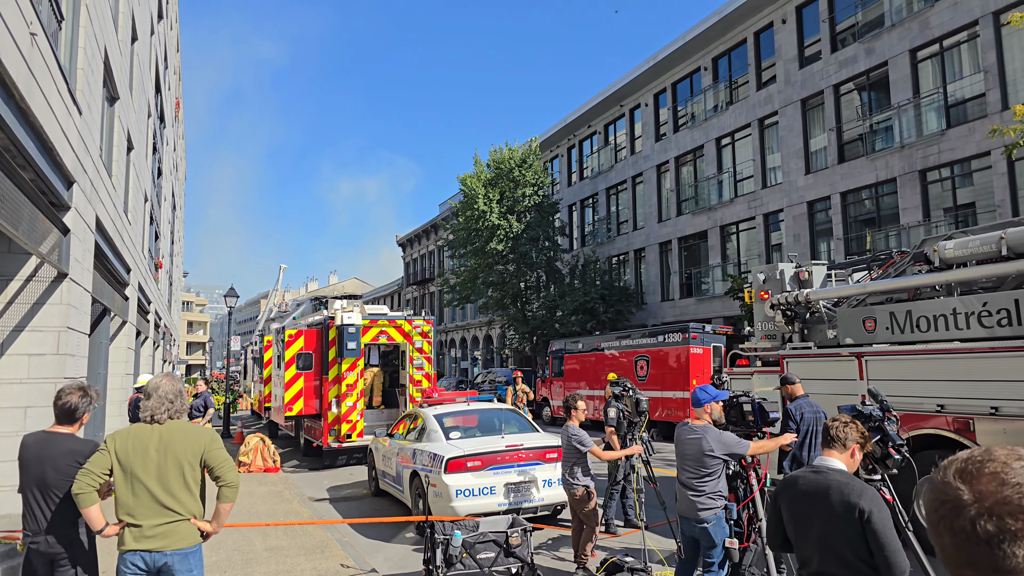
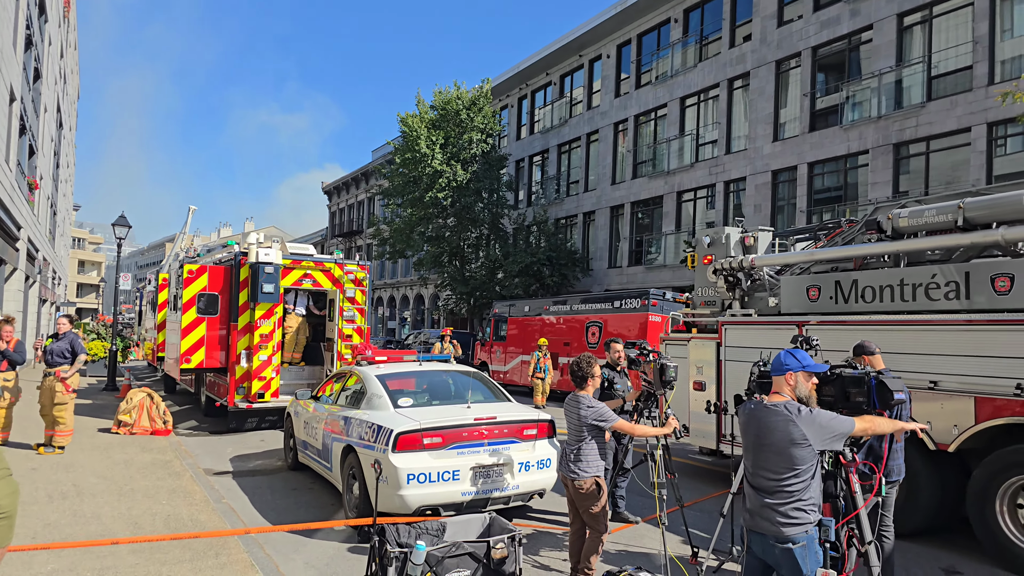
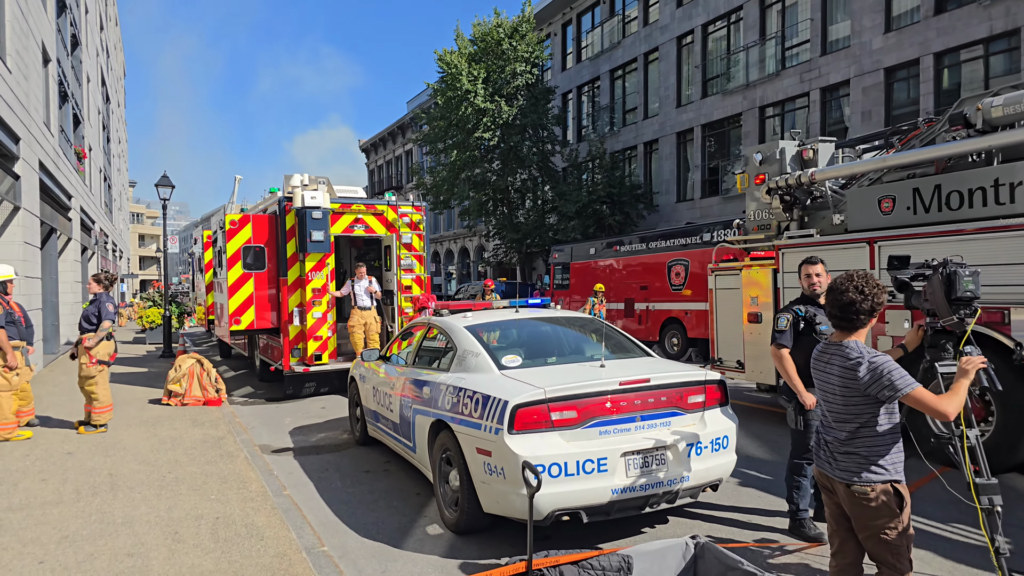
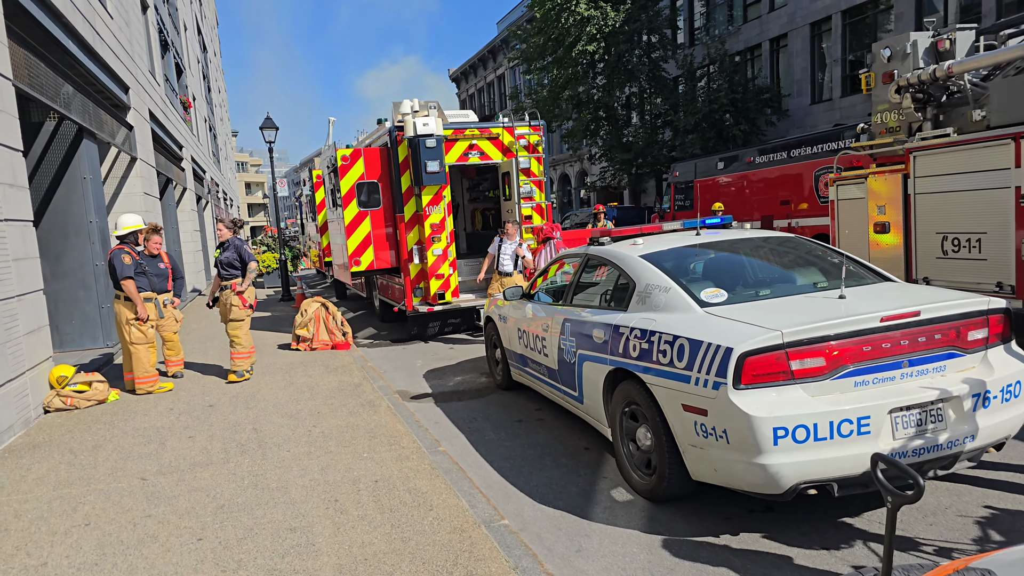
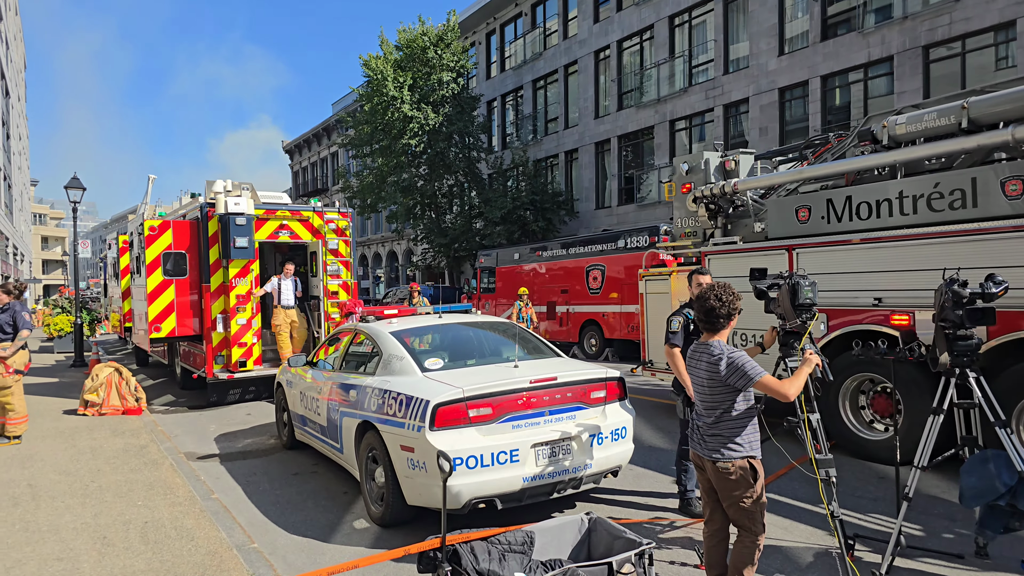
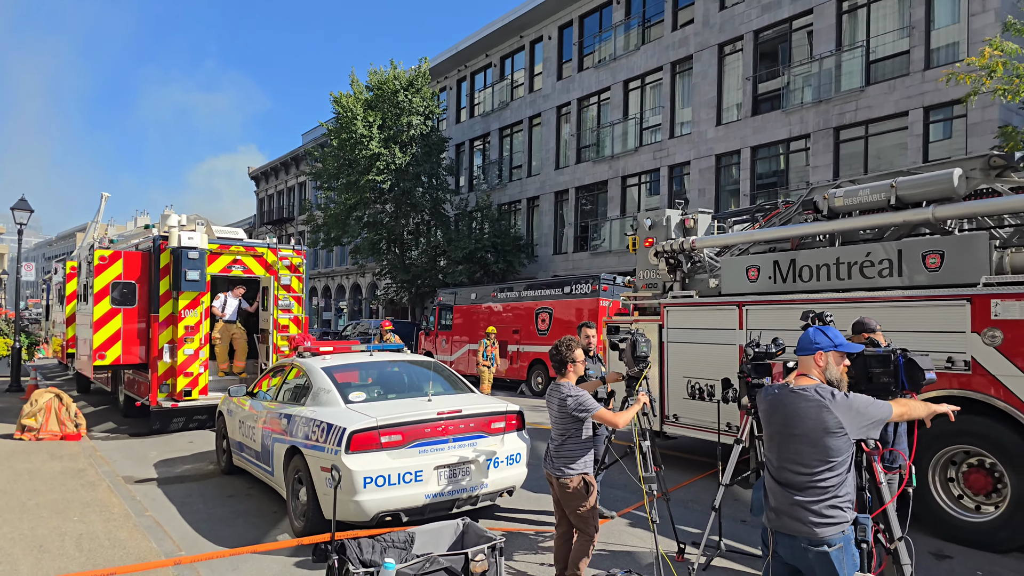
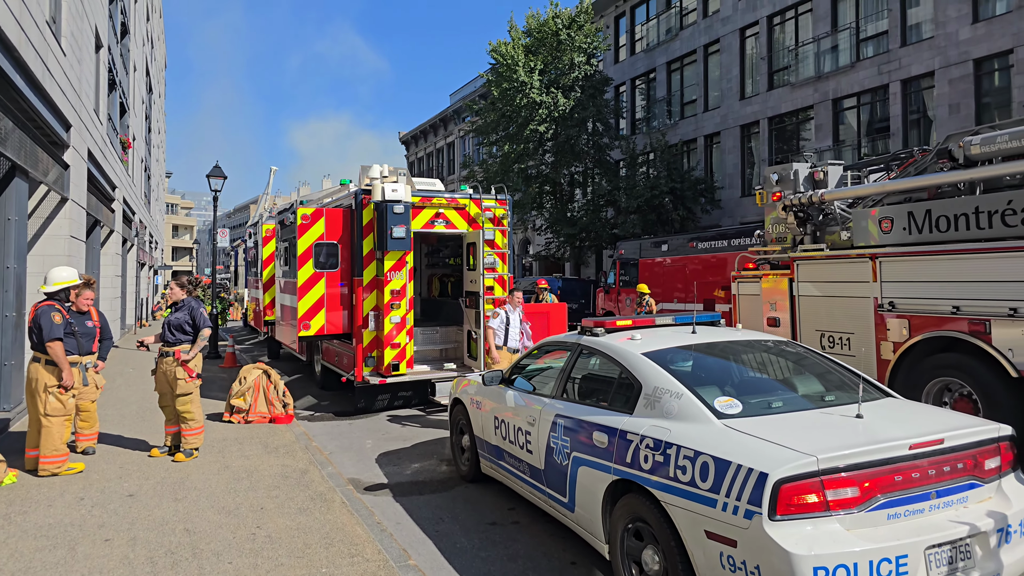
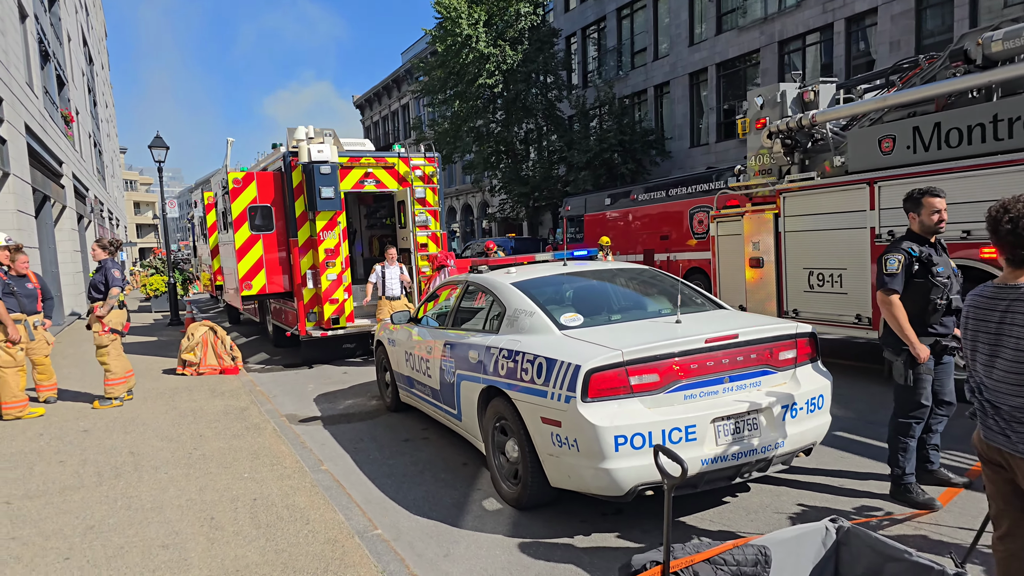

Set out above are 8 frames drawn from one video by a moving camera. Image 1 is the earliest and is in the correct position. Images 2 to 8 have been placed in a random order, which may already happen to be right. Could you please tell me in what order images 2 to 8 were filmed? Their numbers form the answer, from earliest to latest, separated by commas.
2, 6, 5, 3, 8, 4, 7
